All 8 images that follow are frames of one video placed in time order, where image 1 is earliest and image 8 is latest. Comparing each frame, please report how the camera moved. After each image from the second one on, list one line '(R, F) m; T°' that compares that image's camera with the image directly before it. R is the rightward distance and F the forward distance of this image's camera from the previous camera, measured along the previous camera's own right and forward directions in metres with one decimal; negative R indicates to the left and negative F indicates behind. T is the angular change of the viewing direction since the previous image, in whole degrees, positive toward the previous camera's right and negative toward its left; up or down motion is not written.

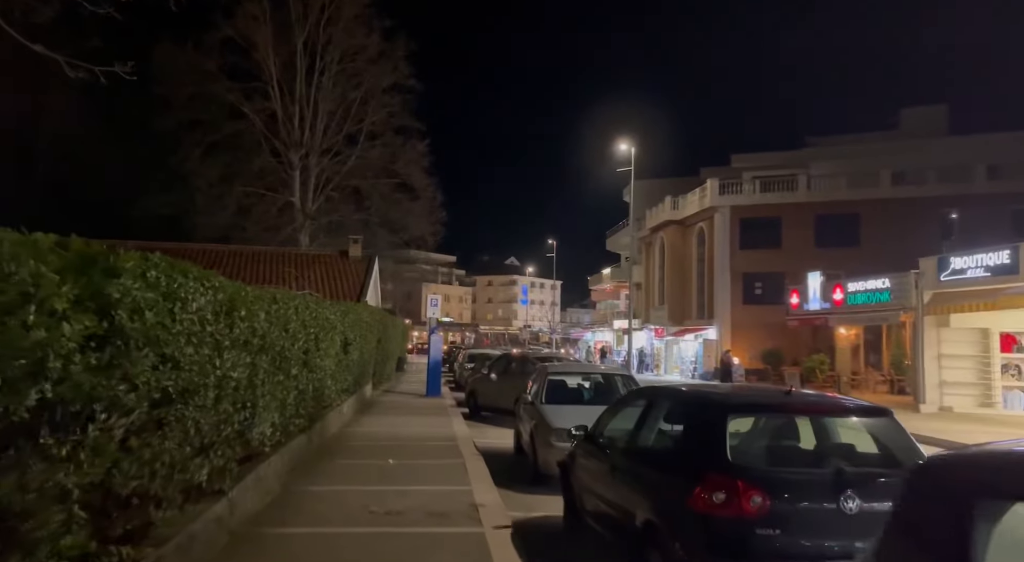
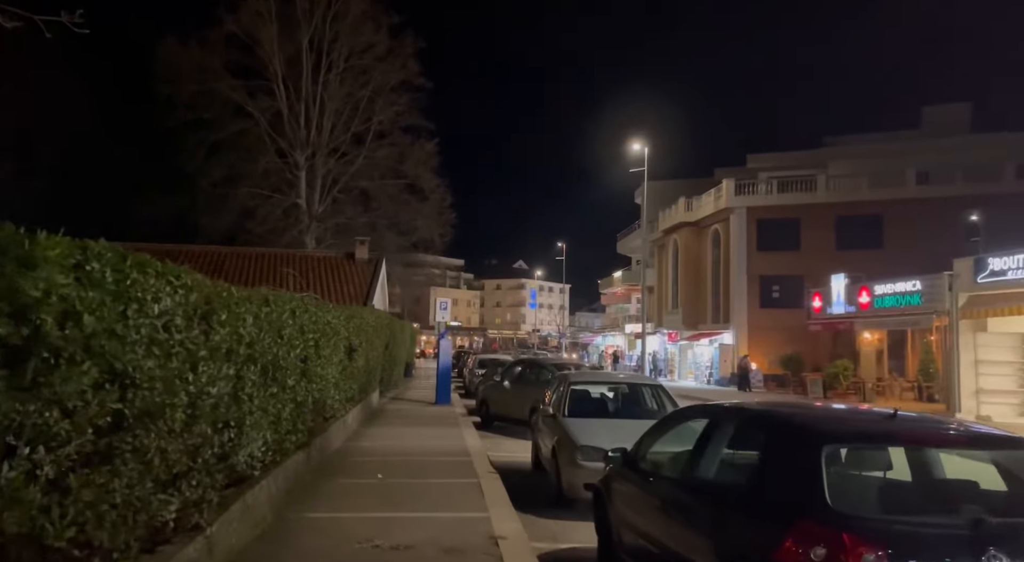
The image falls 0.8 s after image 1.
(-0.2, +1.1) m; -1°
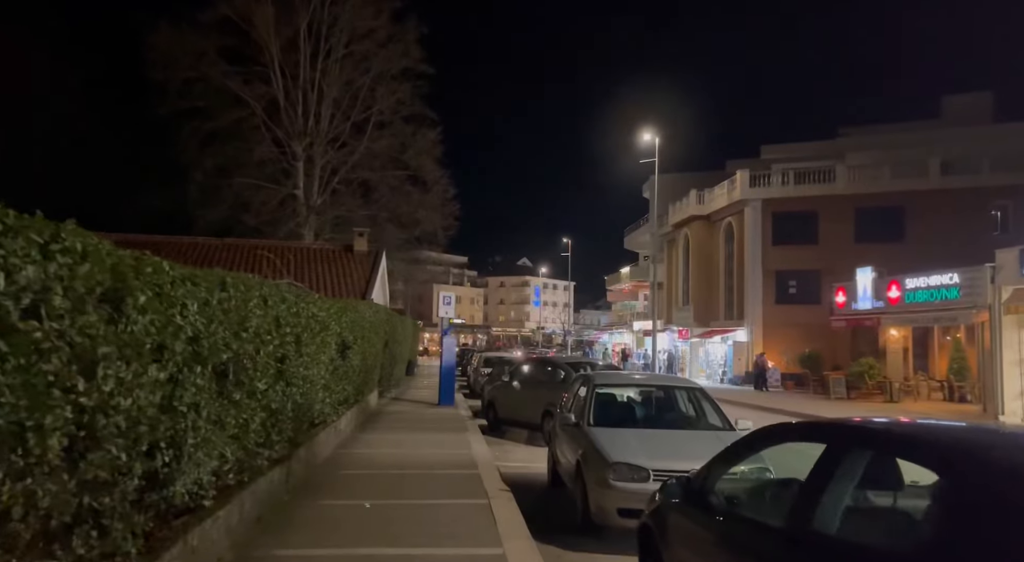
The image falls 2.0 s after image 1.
(-0.2, +1.6) m; 0°
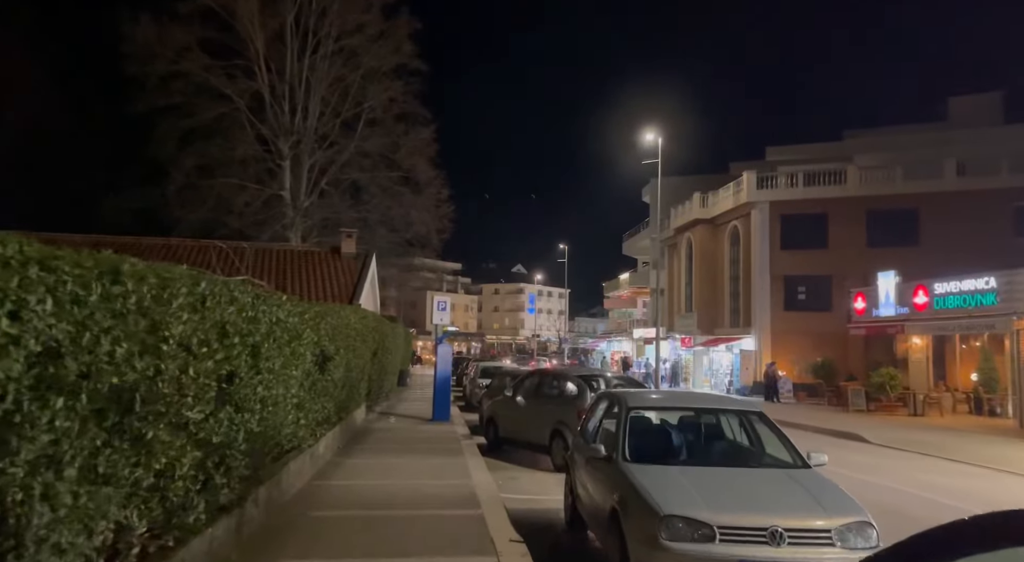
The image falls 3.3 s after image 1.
(-0.2, +1.9) m; +1°
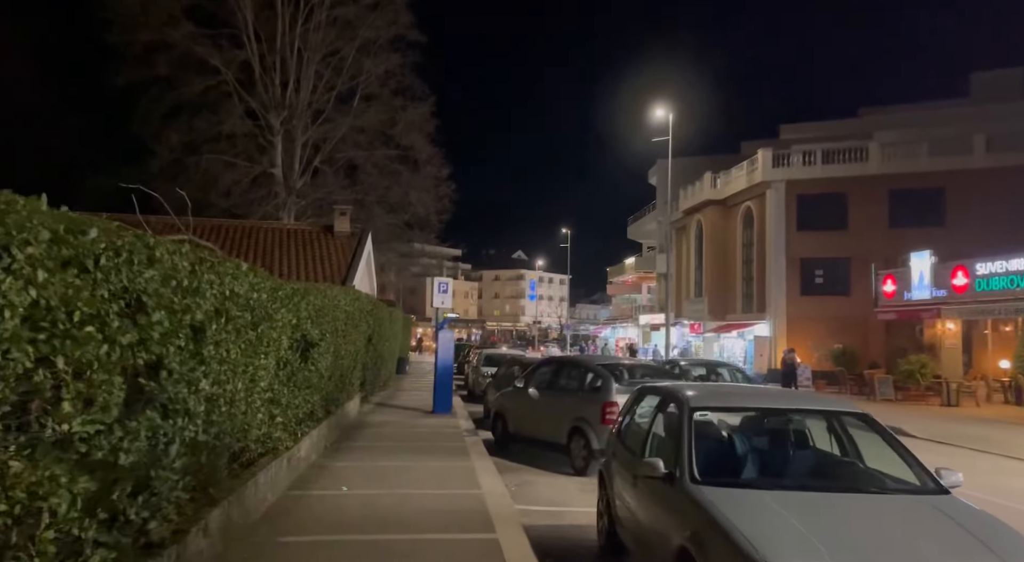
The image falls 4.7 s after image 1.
(-0.2, +1.8) m; 0°
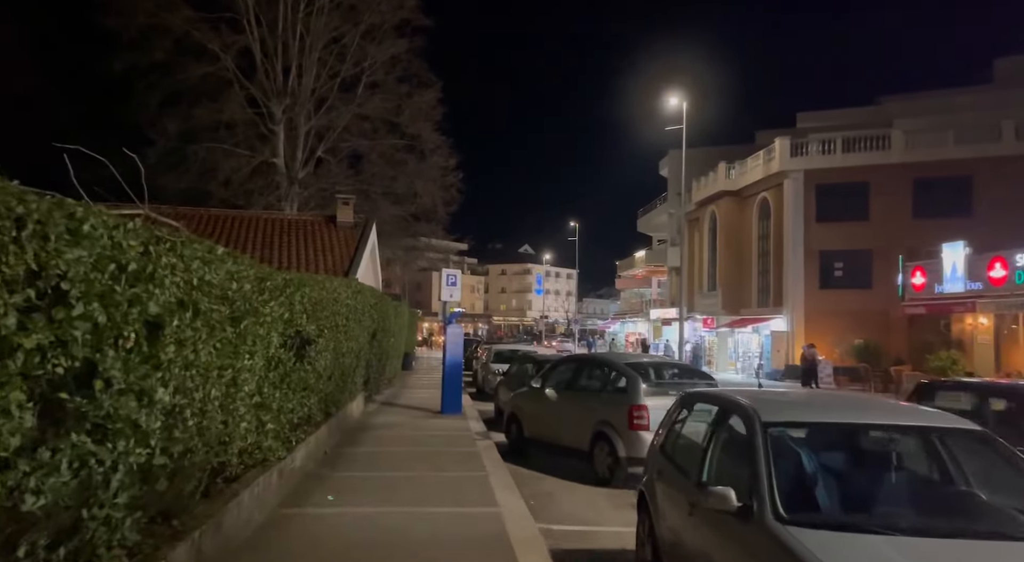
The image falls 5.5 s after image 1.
(-0.2, +1.1) m; 0°
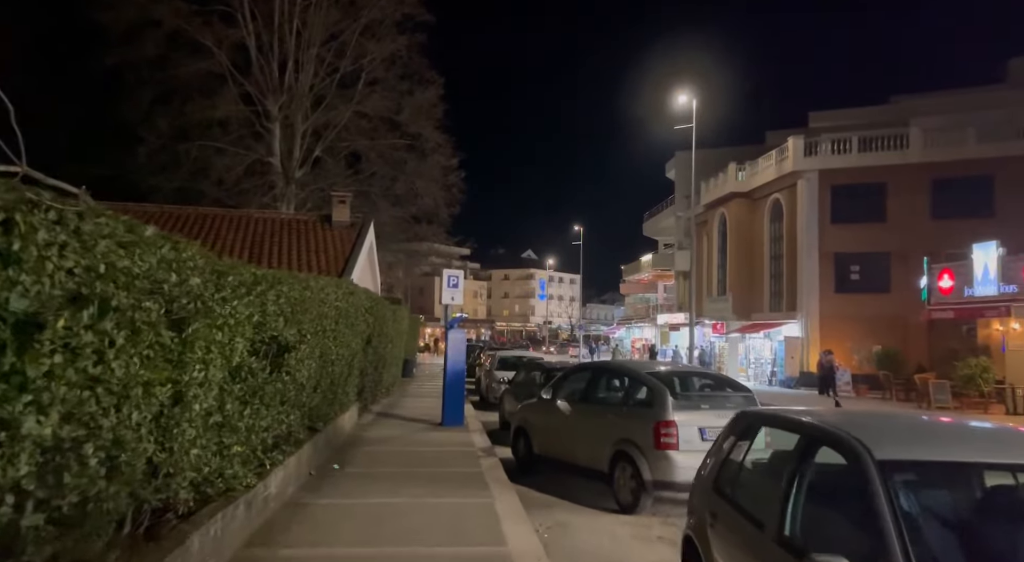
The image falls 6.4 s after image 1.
(-0.1, +1.3) m; 0°
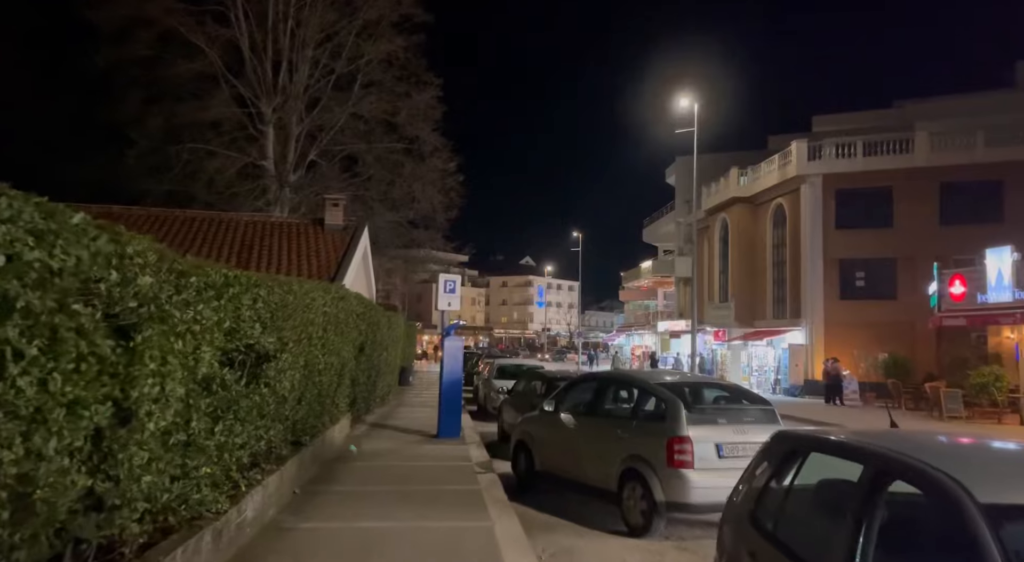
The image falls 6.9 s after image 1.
(0.0, +0.7) m; 0°
